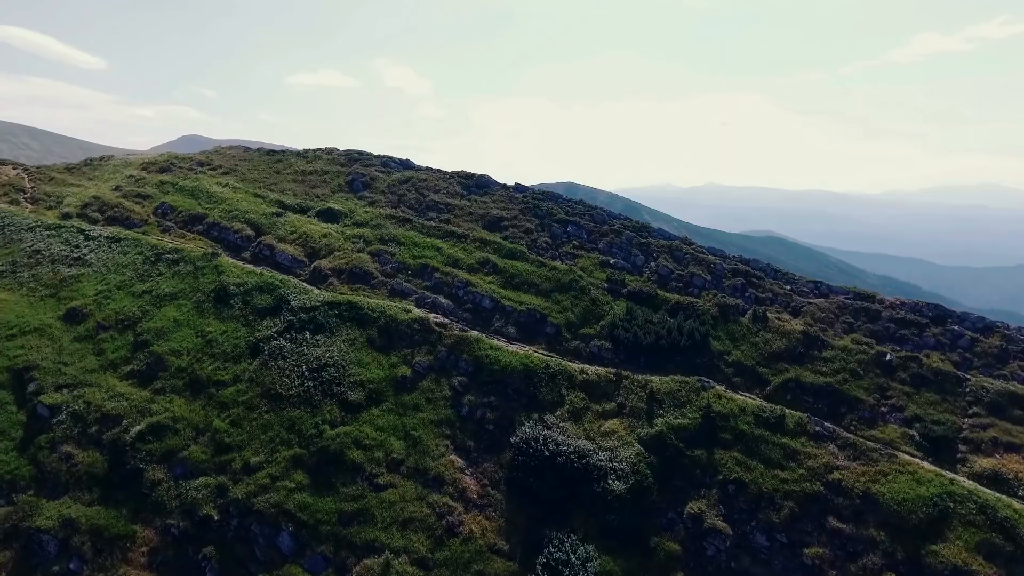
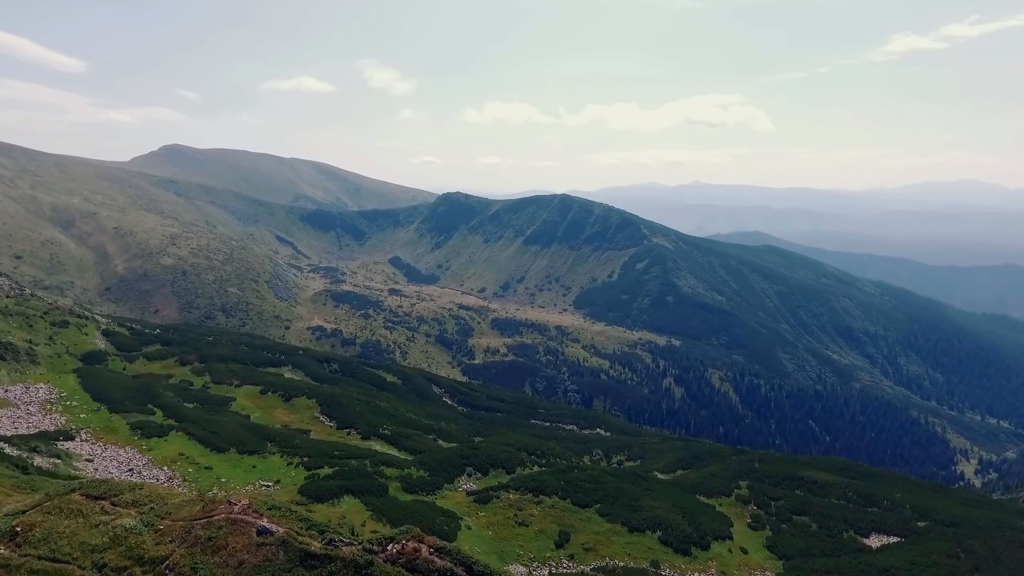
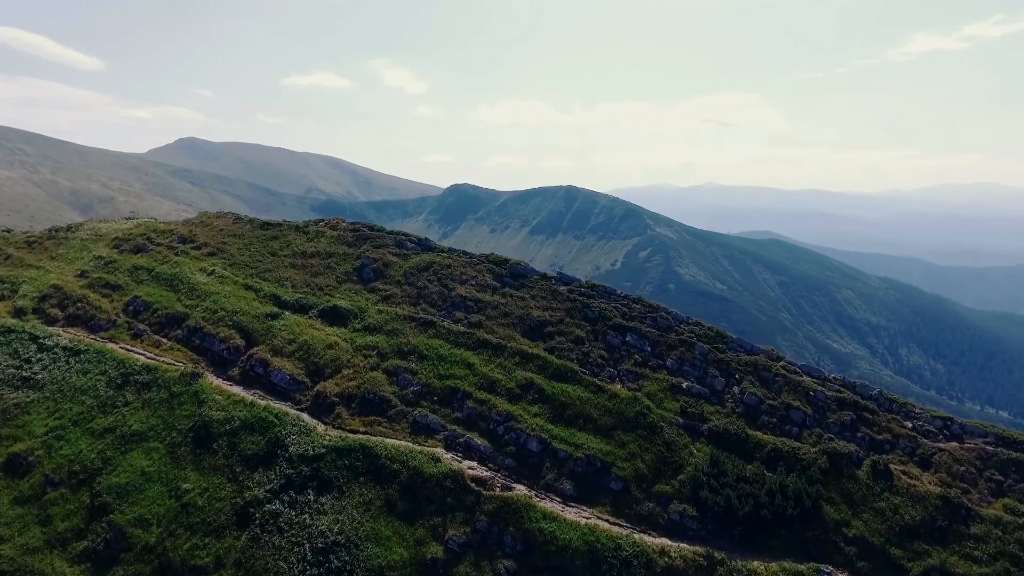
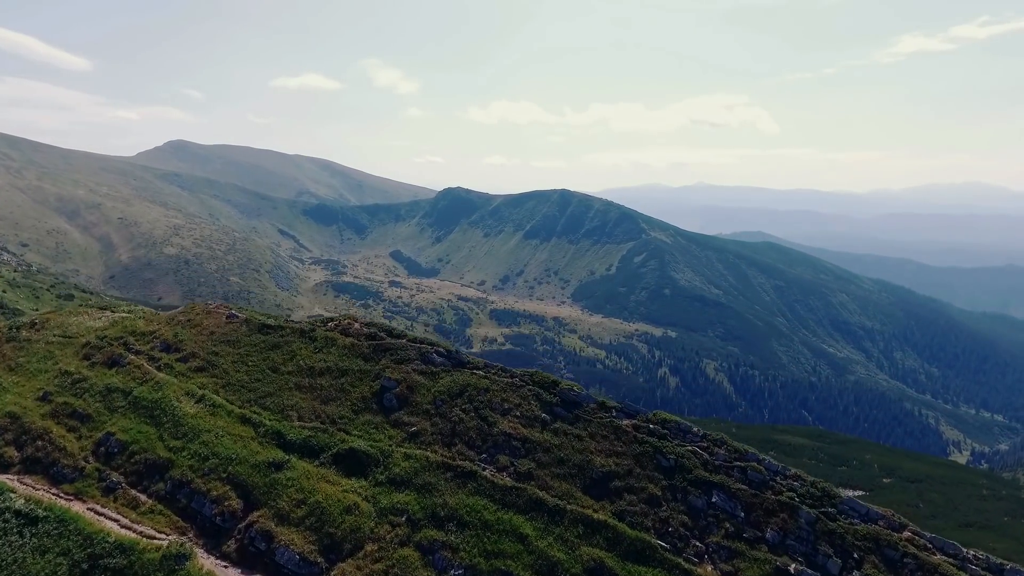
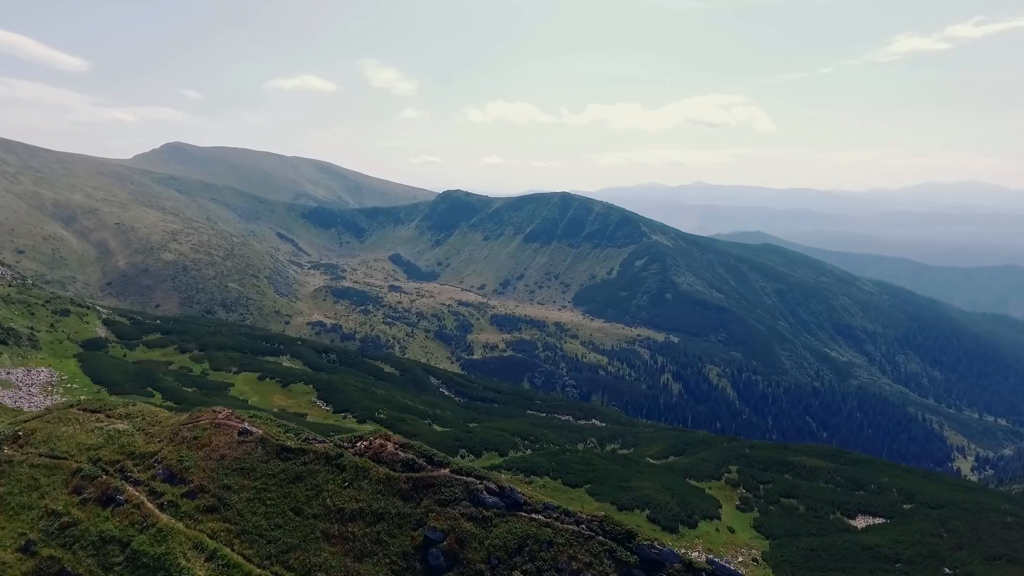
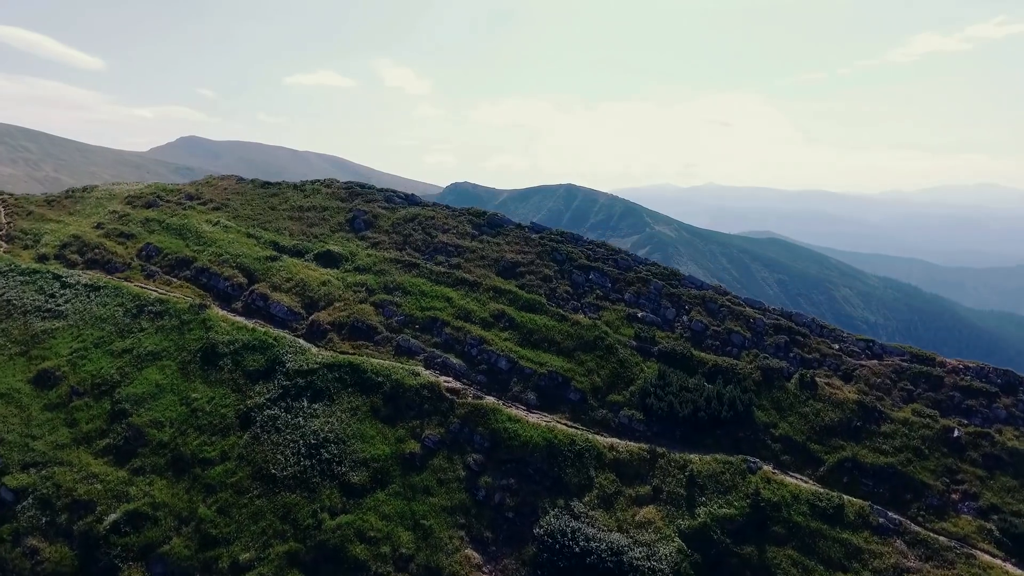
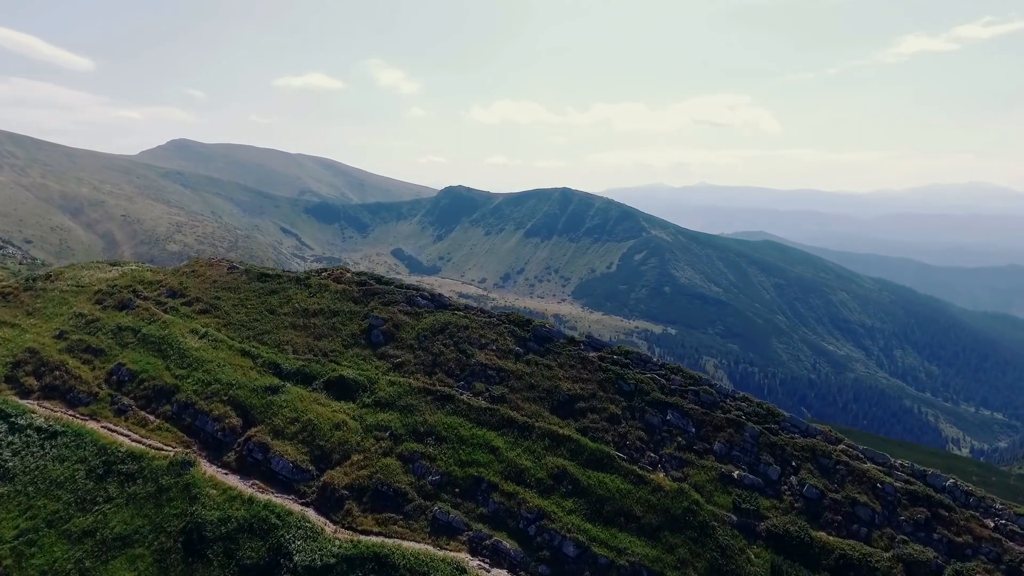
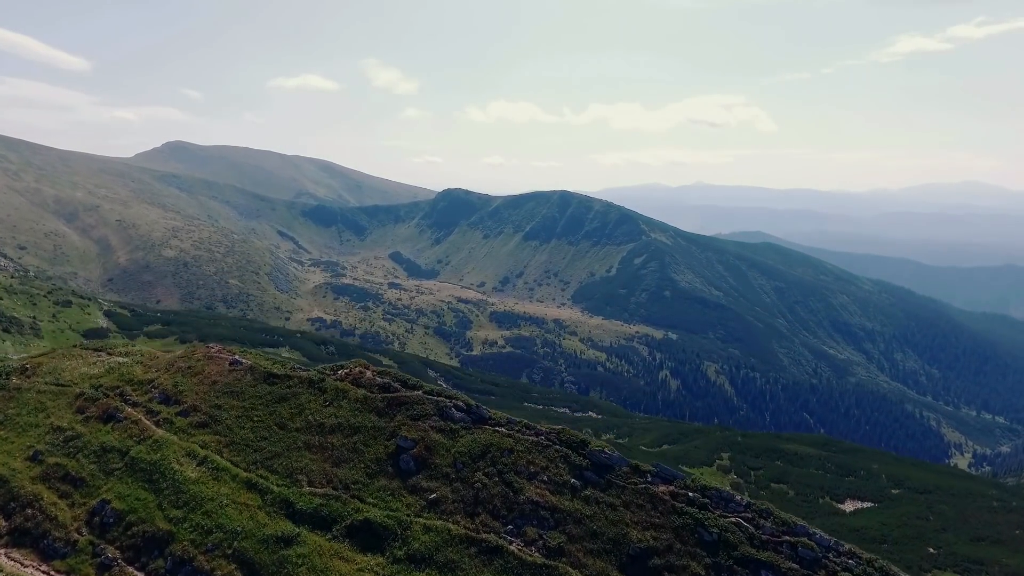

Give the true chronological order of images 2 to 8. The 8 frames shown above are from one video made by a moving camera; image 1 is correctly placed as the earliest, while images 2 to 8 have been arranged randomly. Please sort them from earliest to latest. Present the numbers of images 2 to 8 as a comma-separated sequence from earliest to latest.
6, 3, 7, 4, 8, 5, 2
